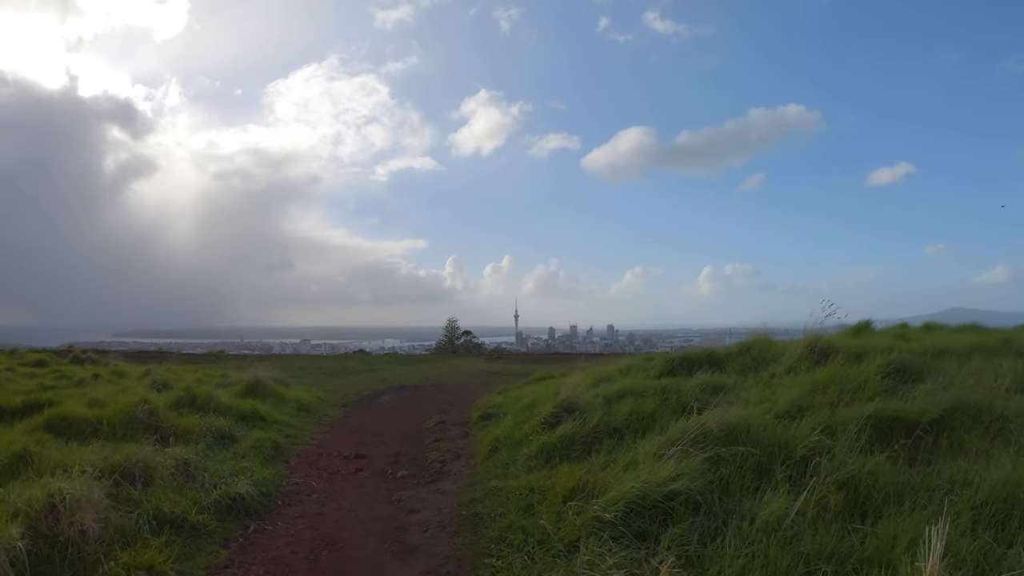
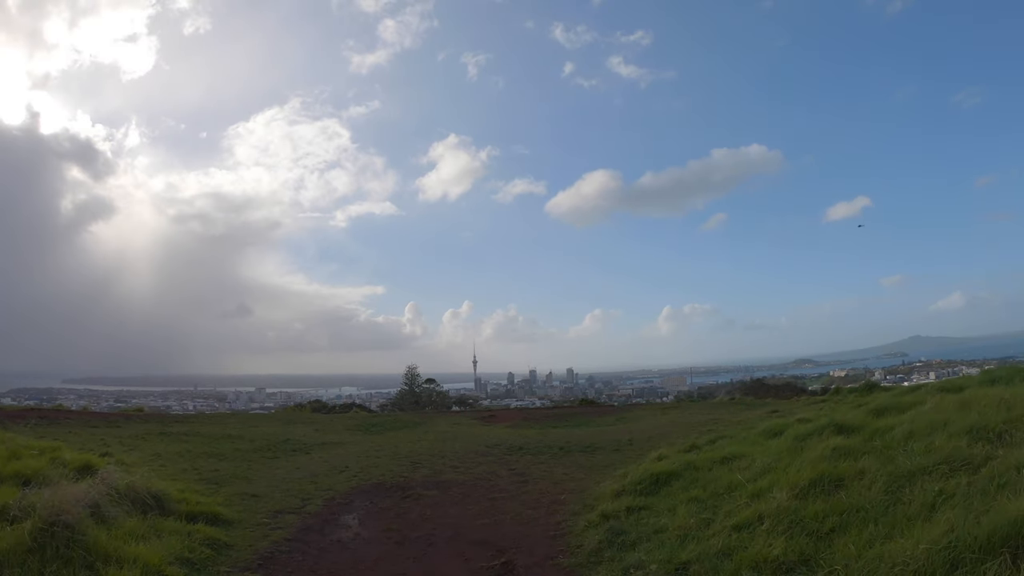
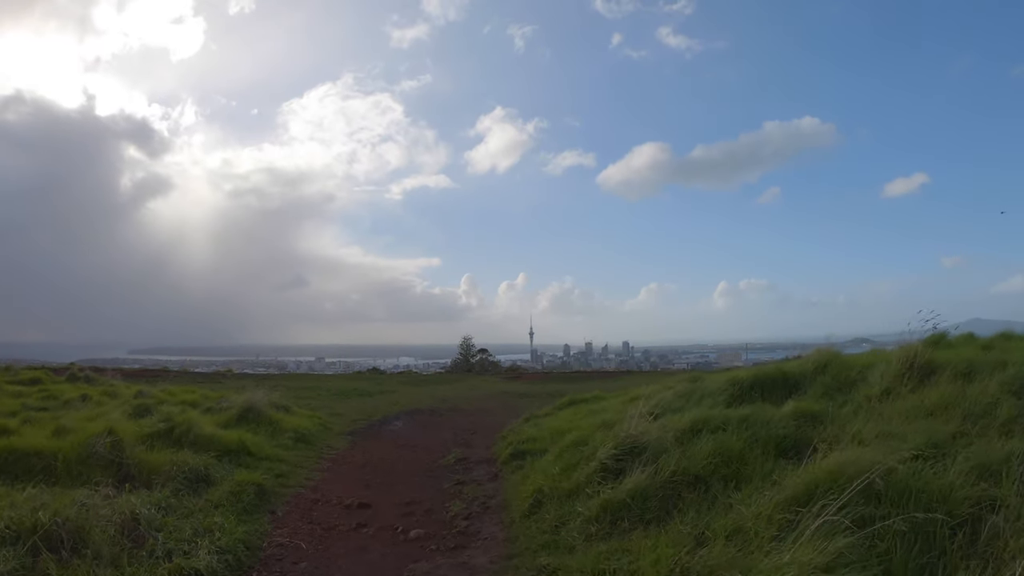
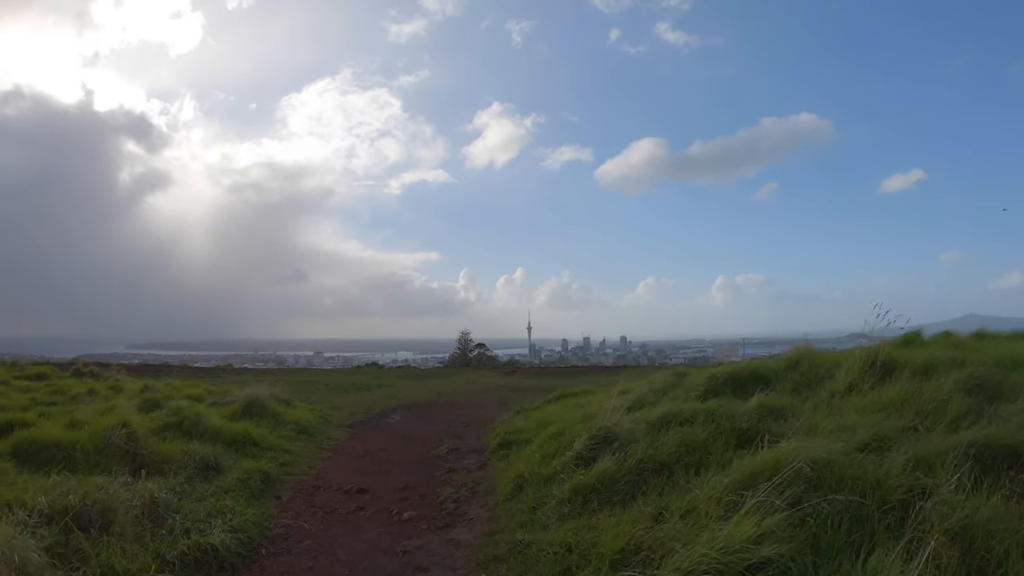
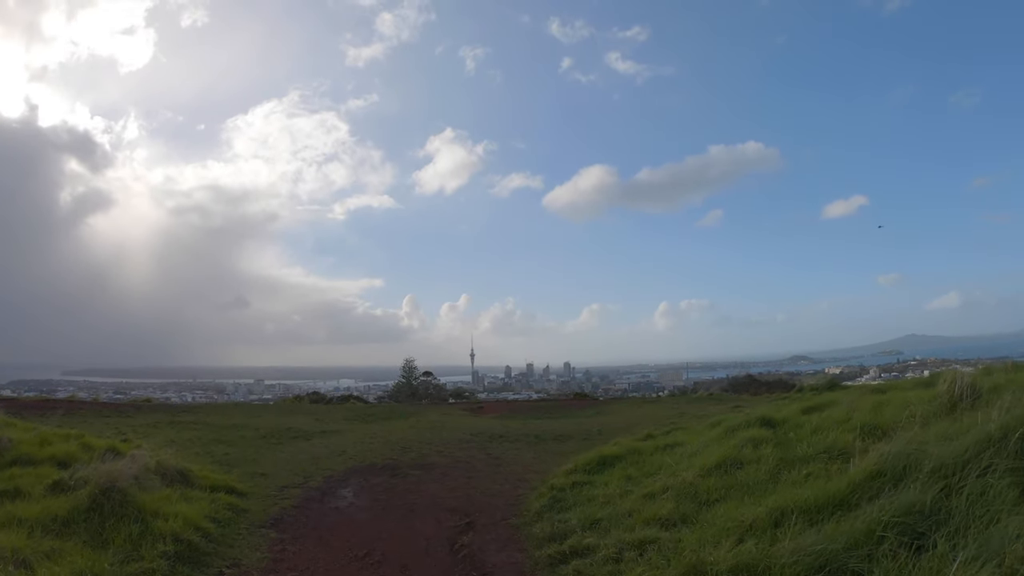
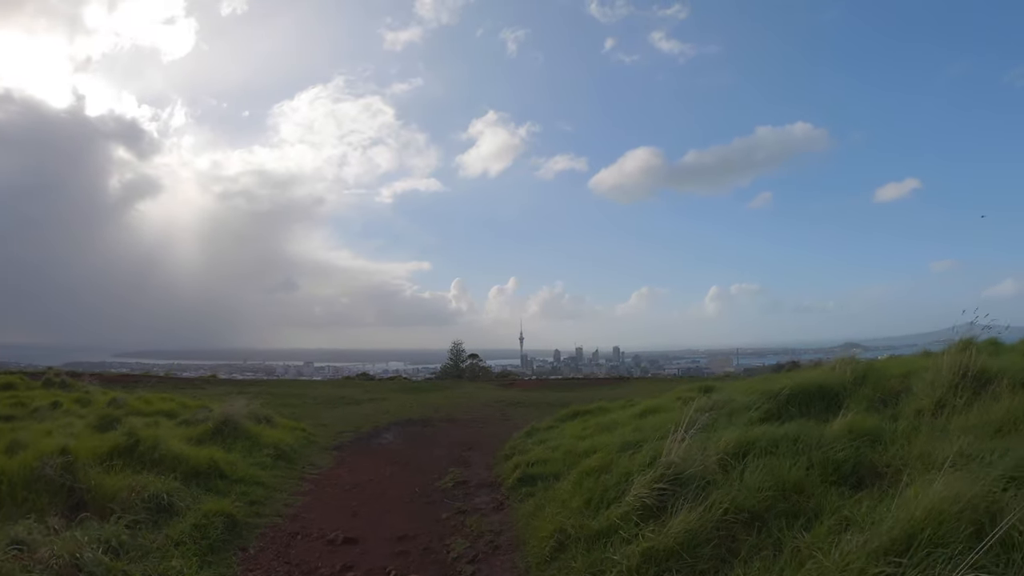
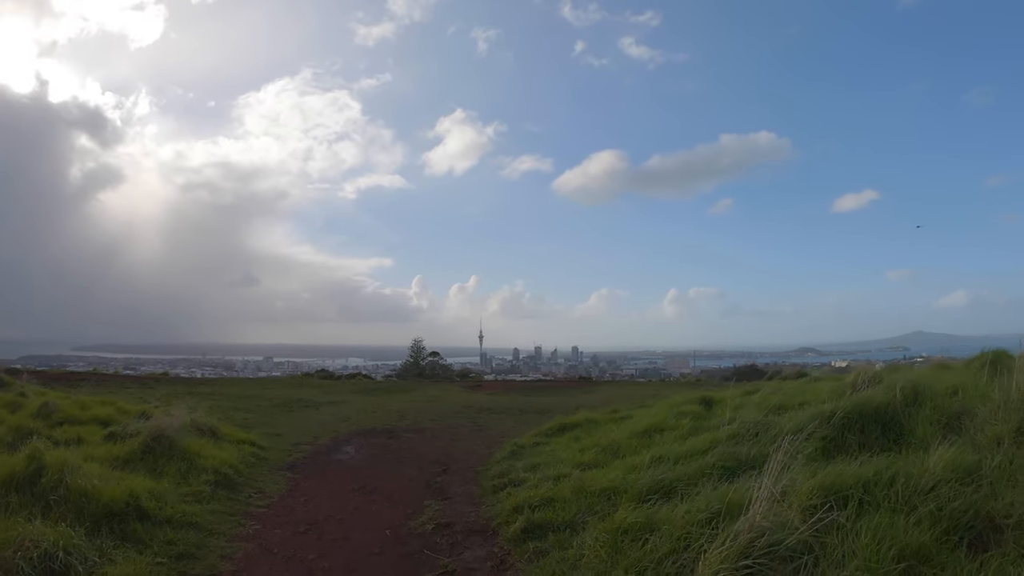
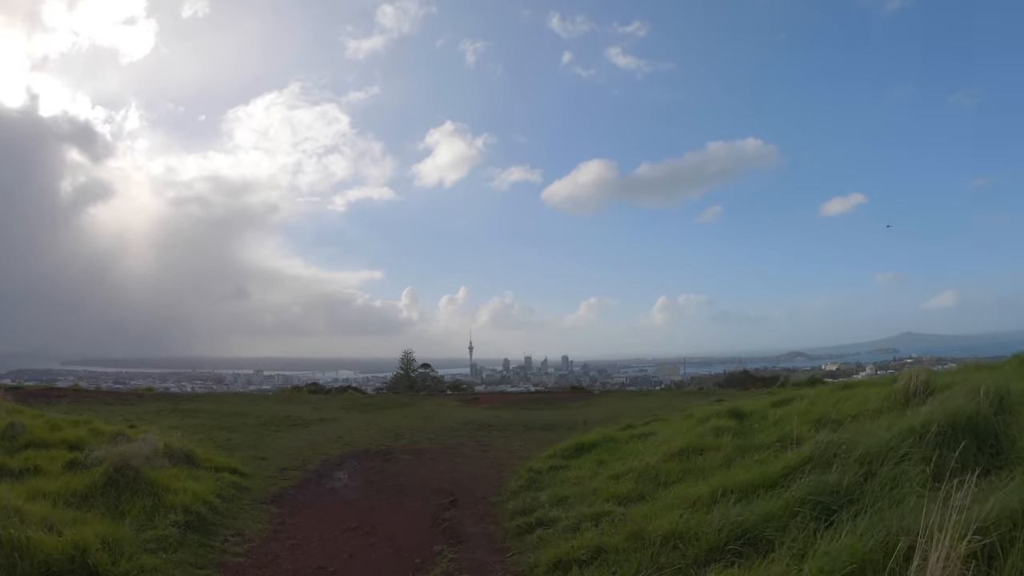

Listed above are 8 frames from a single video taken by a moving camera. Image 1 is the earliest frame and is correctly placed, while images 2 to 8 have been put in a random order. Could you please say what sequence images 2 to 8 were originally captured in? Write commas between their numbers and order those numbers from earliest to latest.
4, 3, 6, 7, 8, 5, 2
